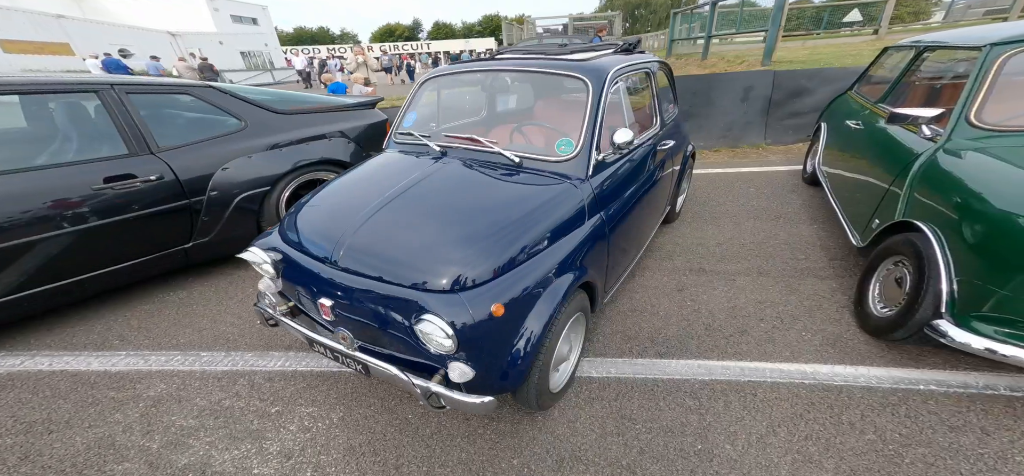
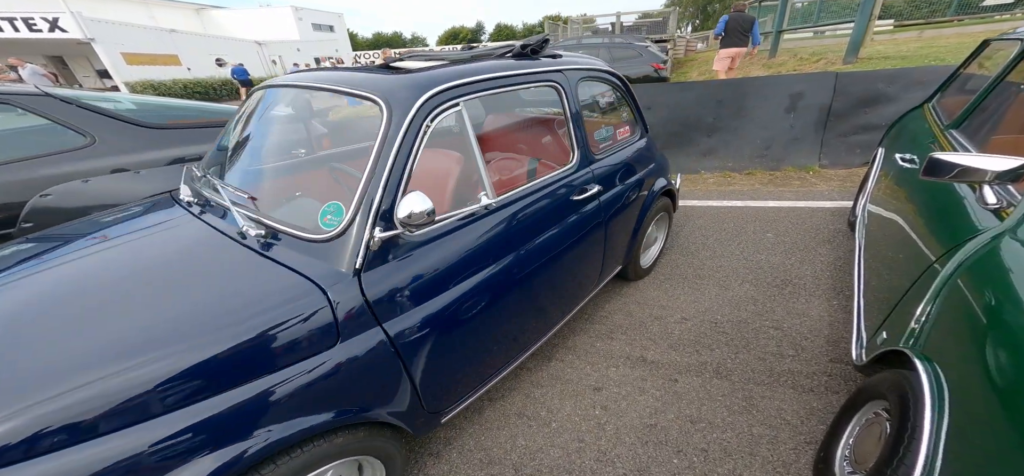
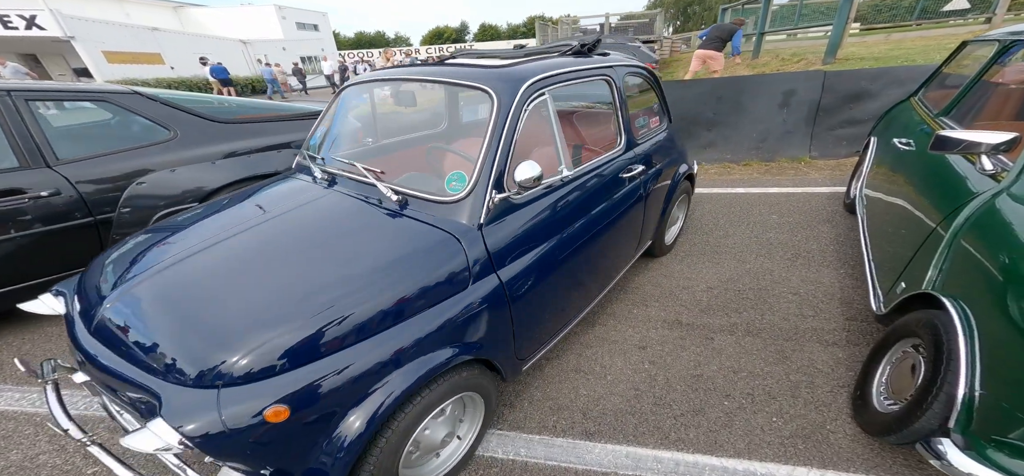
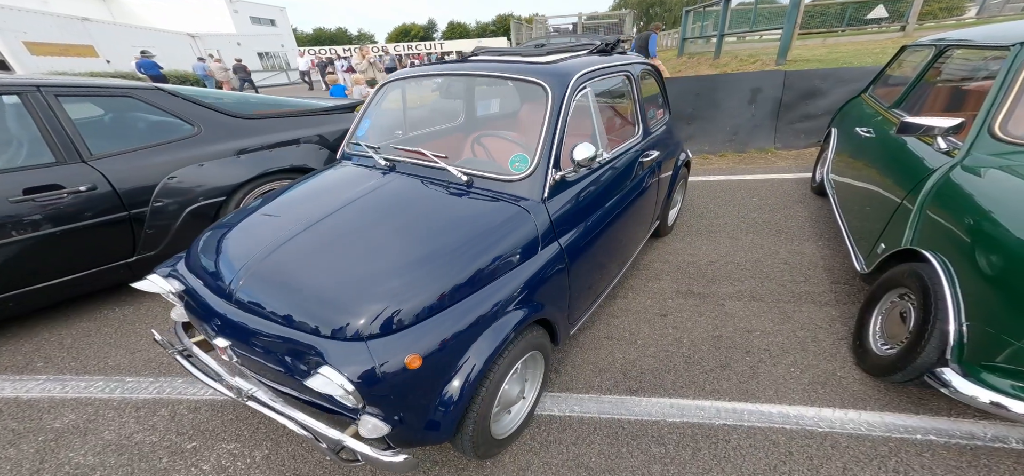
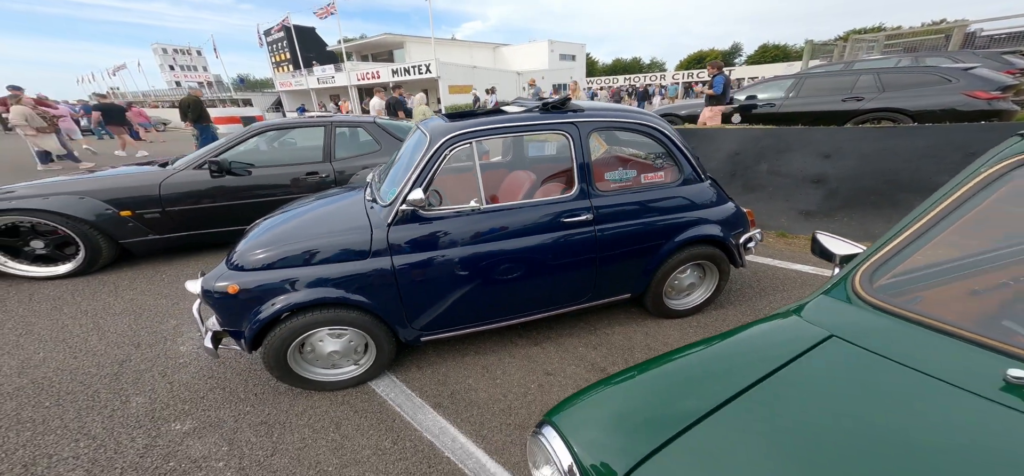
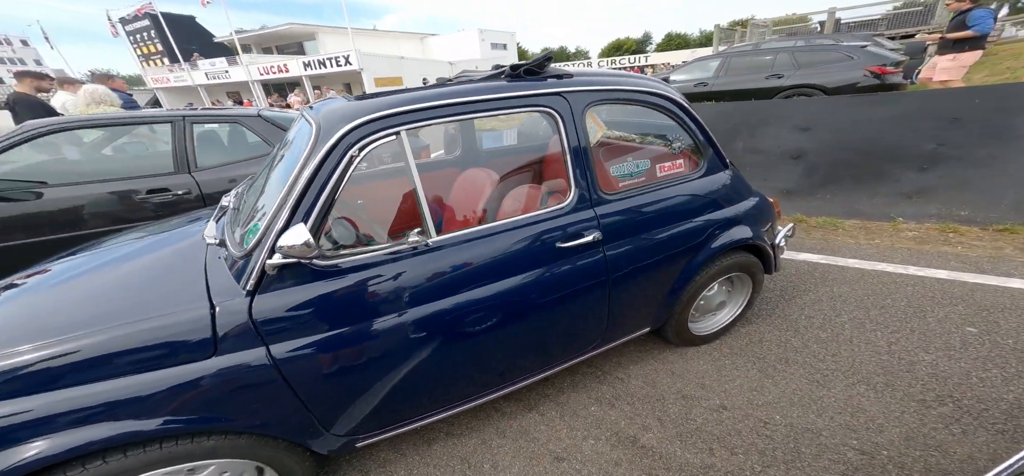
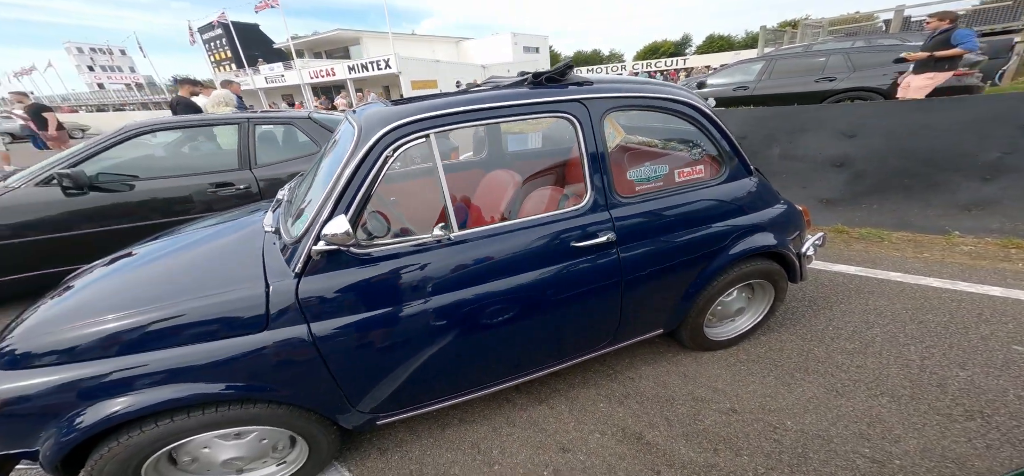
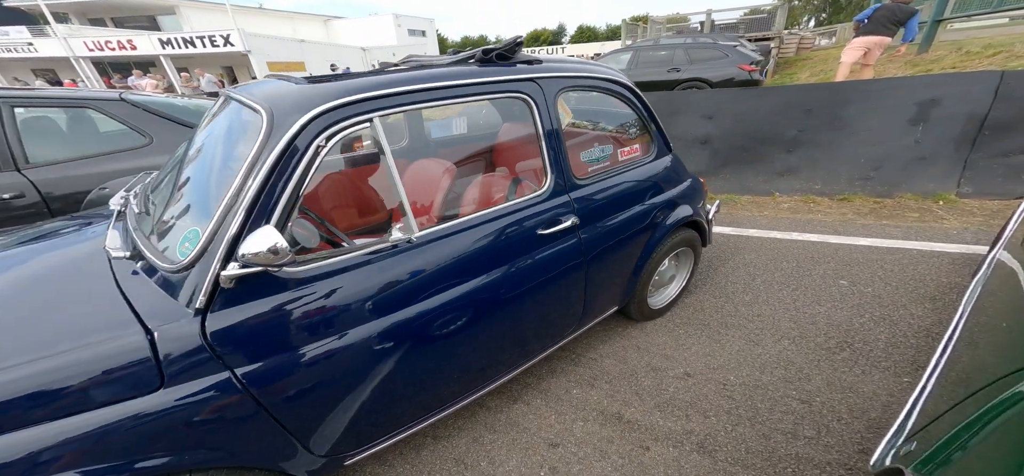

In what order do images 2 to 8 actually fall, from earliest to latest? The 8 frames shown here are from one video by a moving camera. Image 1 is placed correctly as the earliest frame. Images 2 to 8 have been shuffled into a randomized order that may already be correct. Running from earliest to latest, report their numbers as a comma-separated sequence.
4, 3, 2, 8, 6, 7, 5
